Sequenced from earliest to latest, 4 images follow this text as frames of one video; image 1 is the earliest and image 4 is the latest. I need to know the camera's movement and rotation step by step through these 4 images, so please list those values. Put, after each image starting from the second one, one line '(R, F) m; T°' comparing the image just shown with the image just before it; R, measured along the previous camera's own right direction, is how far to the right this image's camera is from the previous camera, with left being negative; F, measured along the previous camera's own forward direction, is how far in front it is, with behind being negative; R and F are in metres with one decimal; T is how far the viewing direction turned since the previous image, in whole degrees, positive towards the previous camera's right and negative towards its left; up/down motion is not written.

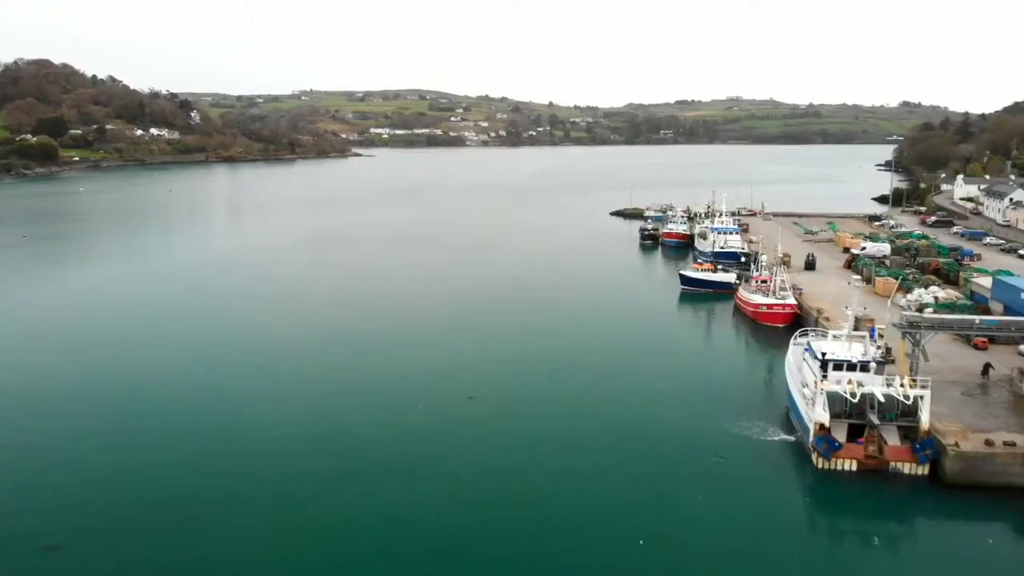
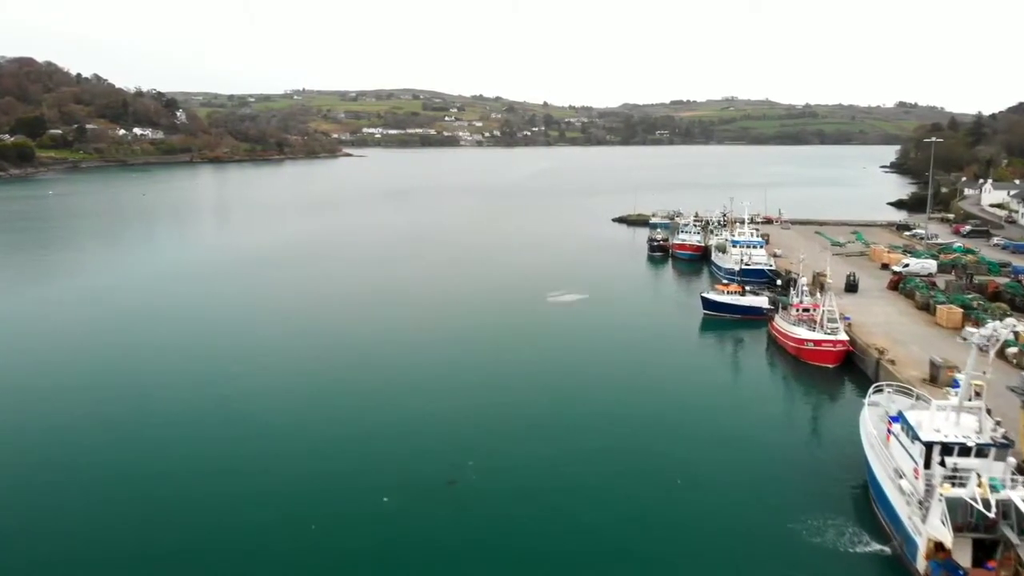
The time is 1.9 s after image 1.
(0.0, +2.0) m; 0°
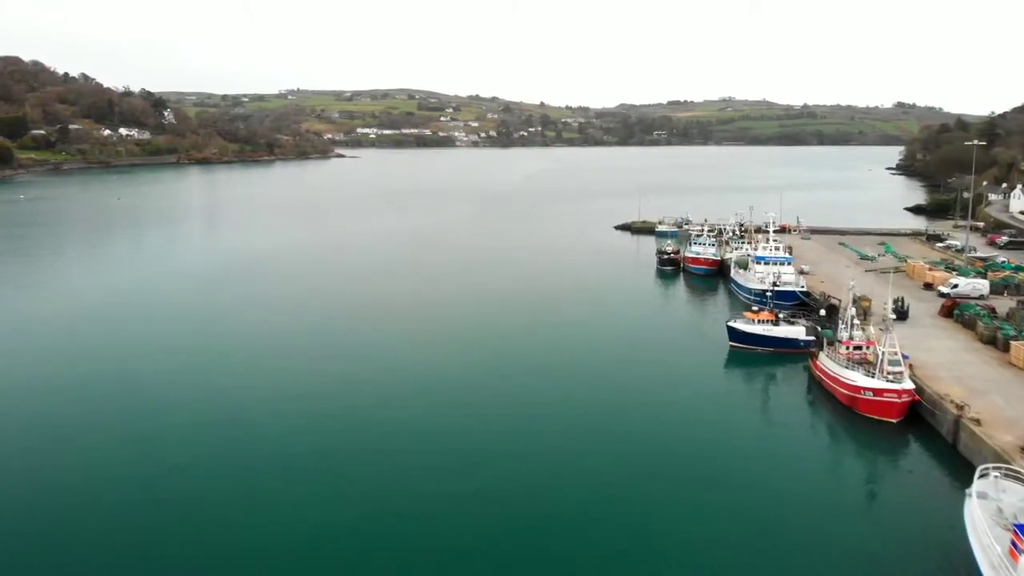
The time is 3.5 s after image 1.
(0.0, +1.7) m; 0°
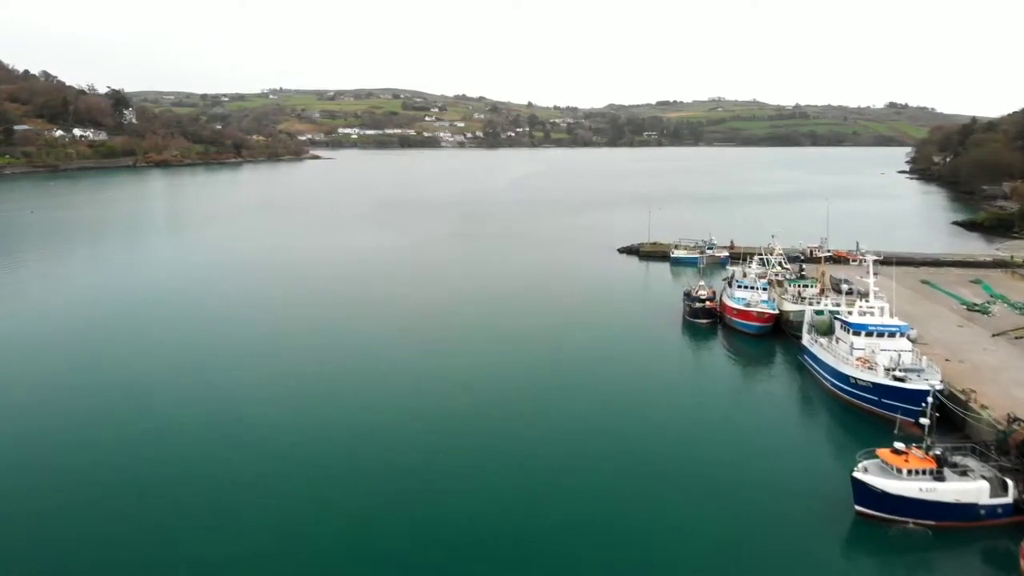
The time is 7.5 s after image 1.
(+0.2, +4.5) m; +1°
